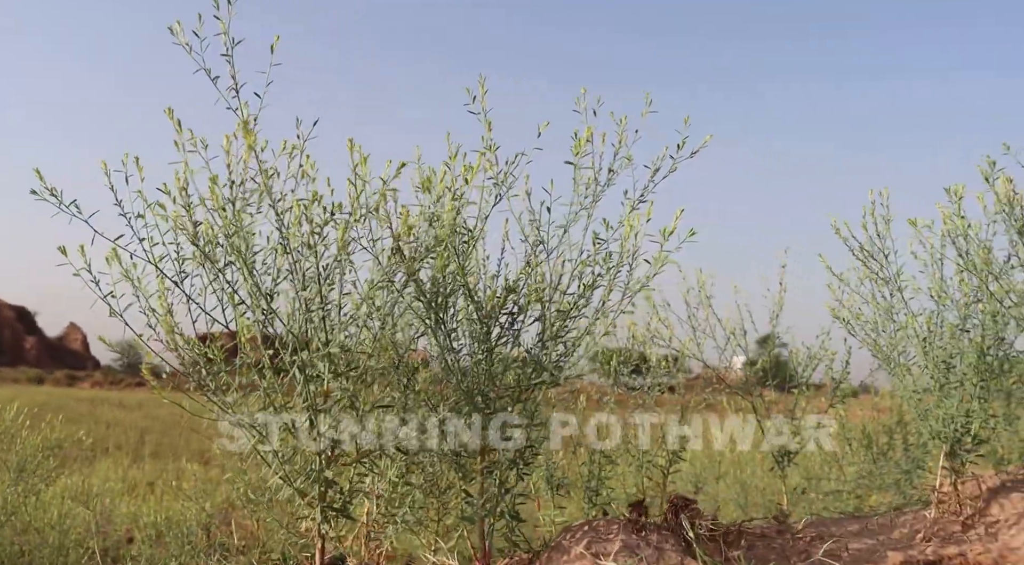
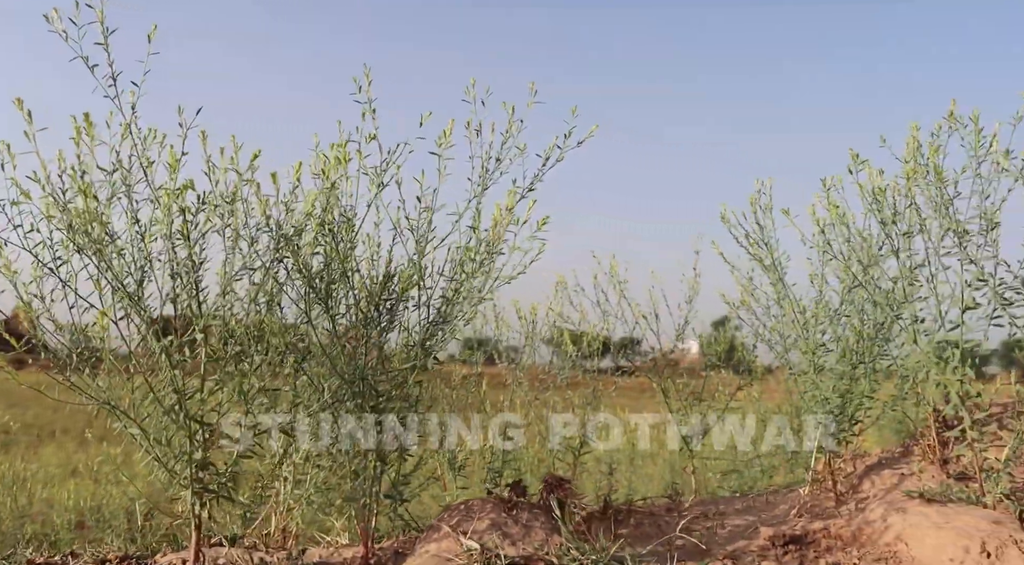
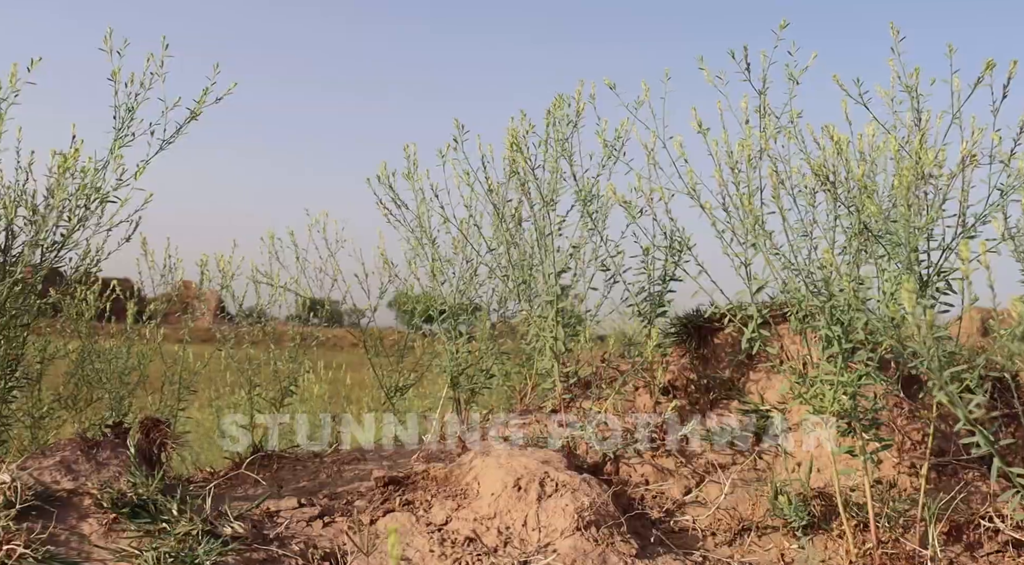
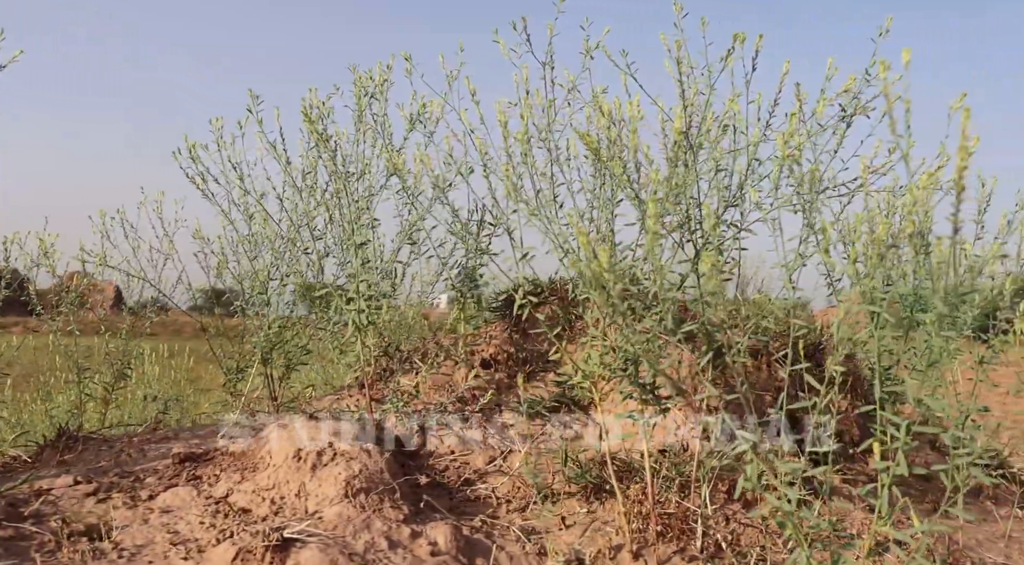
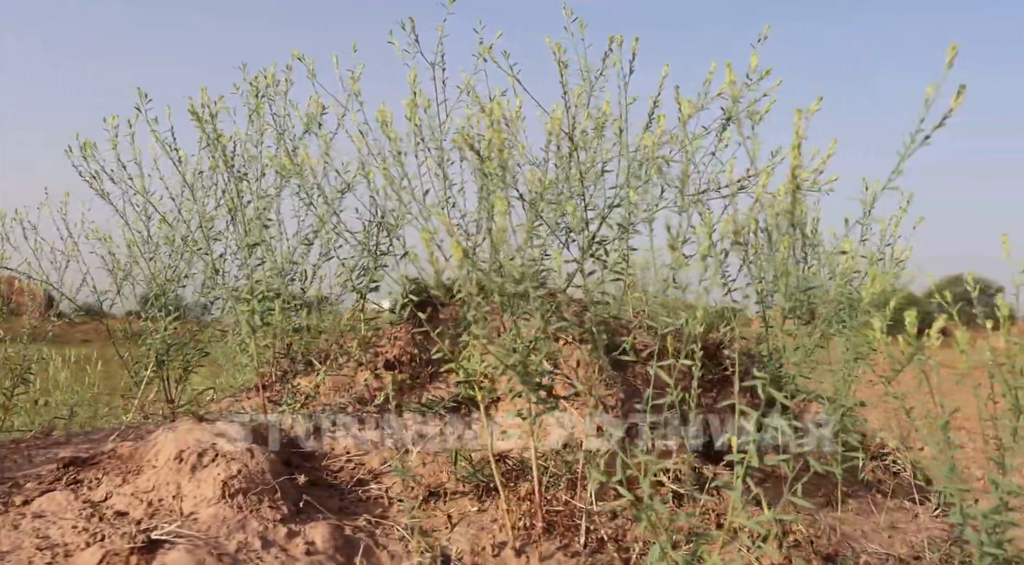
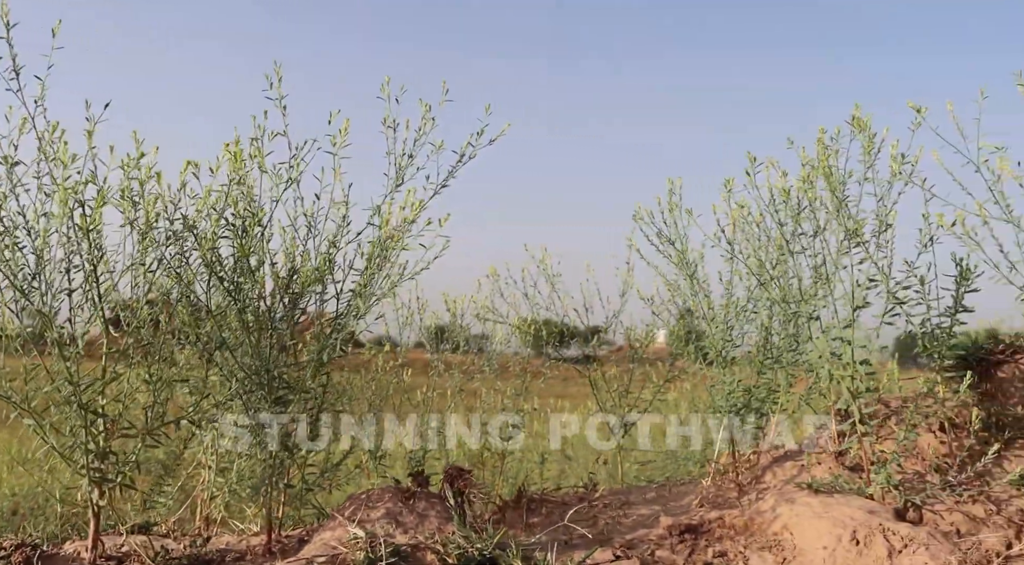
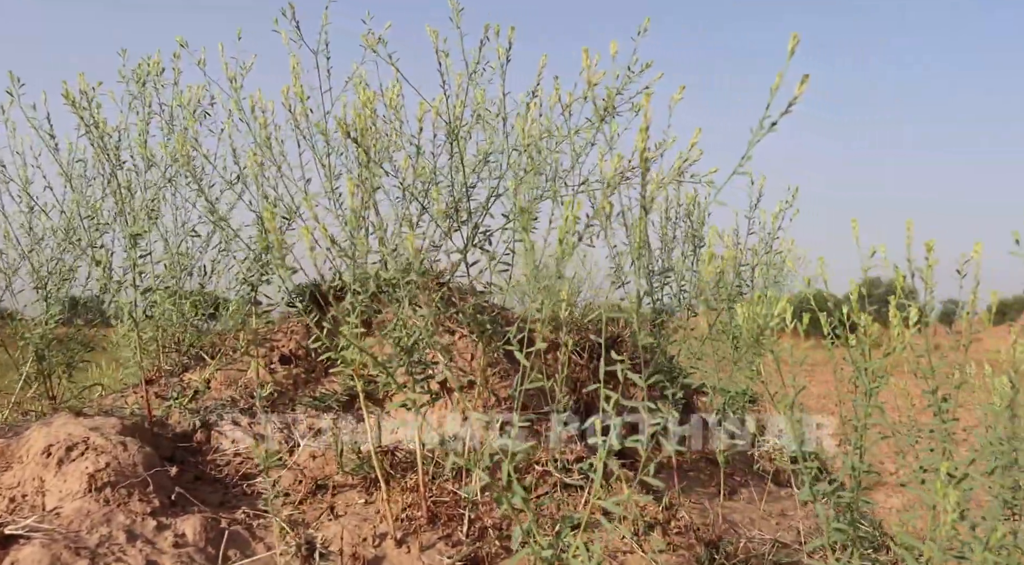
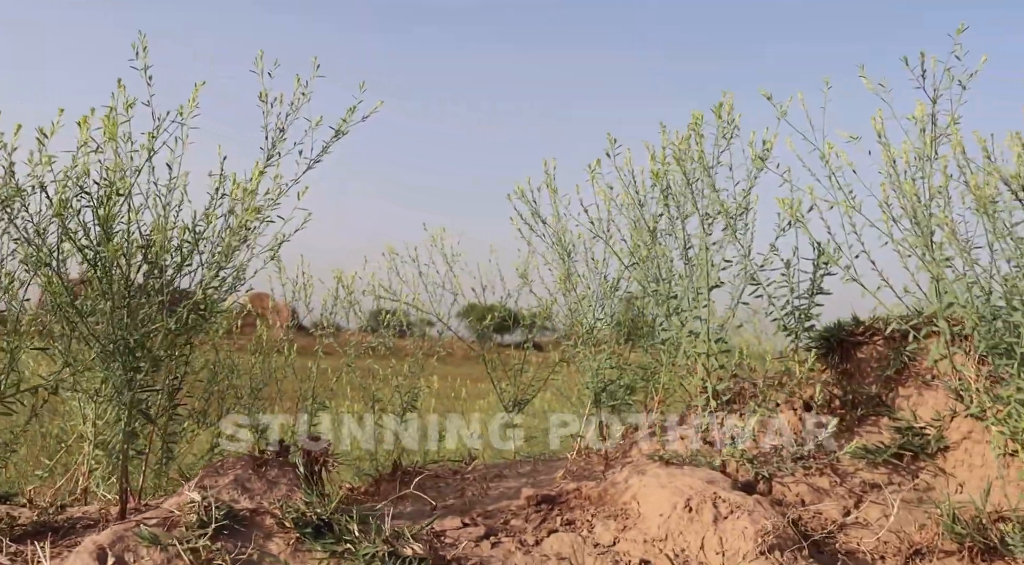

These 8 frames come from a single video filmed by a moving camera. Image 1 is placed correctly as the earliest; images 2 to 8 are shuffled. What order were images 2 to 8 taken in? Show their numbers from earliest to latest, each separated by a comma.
2, 6, 8, 3, 4, 5, 7
